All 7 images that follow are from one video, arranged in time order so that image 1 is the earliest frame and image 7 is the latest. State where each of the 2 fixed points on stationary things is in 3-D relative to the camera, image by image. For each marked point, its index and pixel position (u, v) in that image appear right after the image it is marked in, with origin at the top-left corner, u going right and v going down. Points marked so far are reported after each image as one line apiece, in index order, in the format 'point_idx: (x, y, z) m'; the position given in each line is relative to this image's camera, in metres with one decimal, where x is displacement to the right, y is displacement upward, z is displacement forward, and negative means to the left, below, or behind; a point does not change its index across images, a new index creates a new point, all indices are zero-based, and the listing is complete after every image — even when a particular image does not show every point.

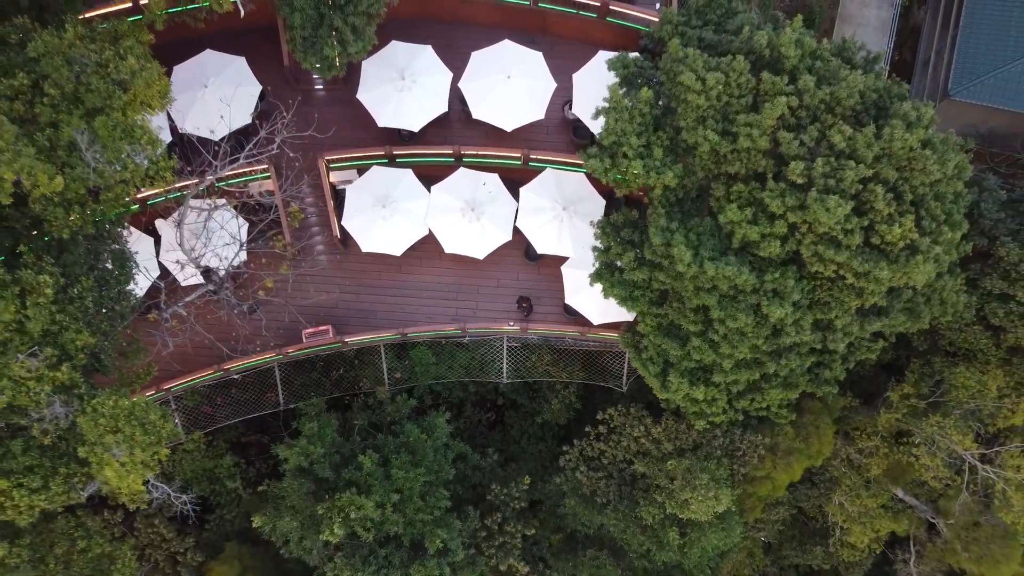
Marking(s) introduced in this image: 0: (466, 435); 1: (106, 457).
0: (-0.9, -2.9, +16.1) m
1: (-4.0, -1.7, +8.1) m
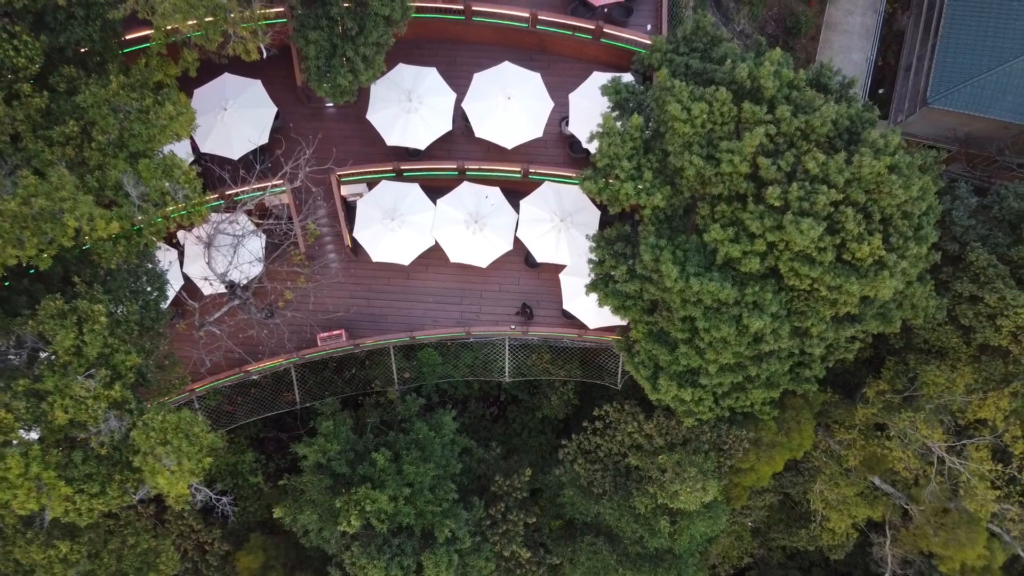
0: (-0.9, -3.0, +17.2) m
1: (-3.9, -2.0, +9.1) m
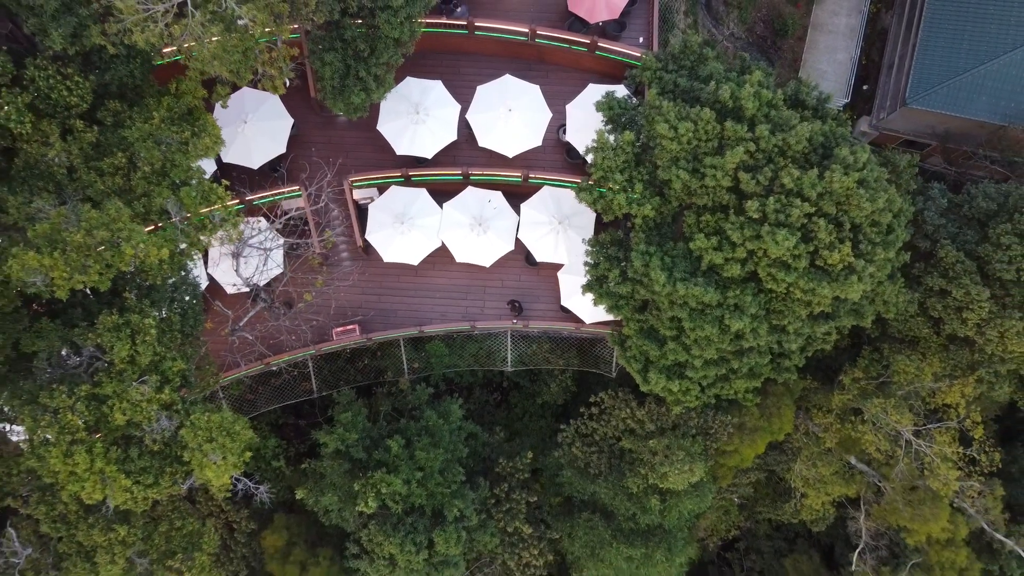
0: (-0.8, -2.8, +18.4) m
1: (-3.9, -2.2, +10.3) m
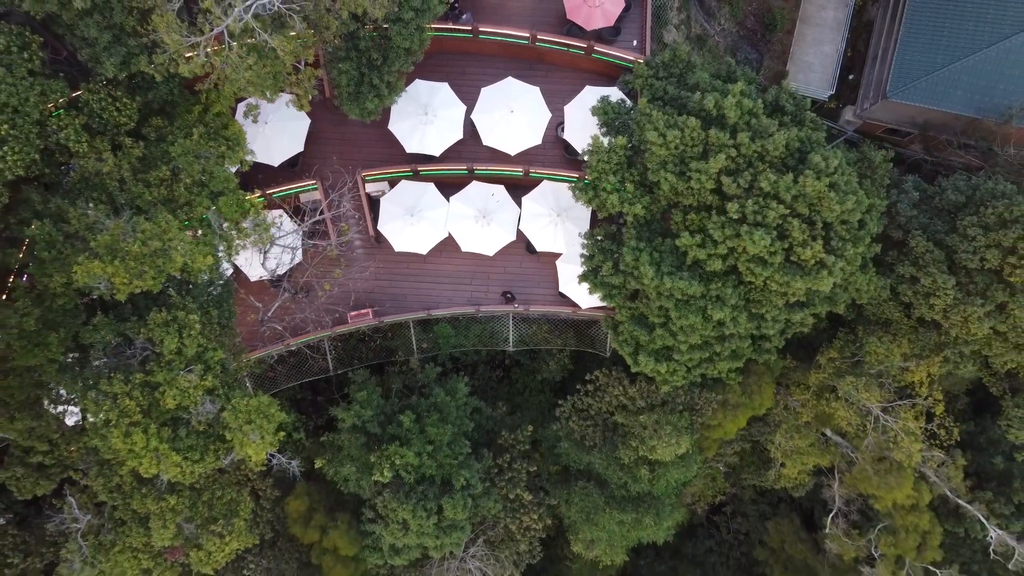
0: (-0.8, -2.5, +19.8) m
1: (-3.8, -2.2, +11.7) m
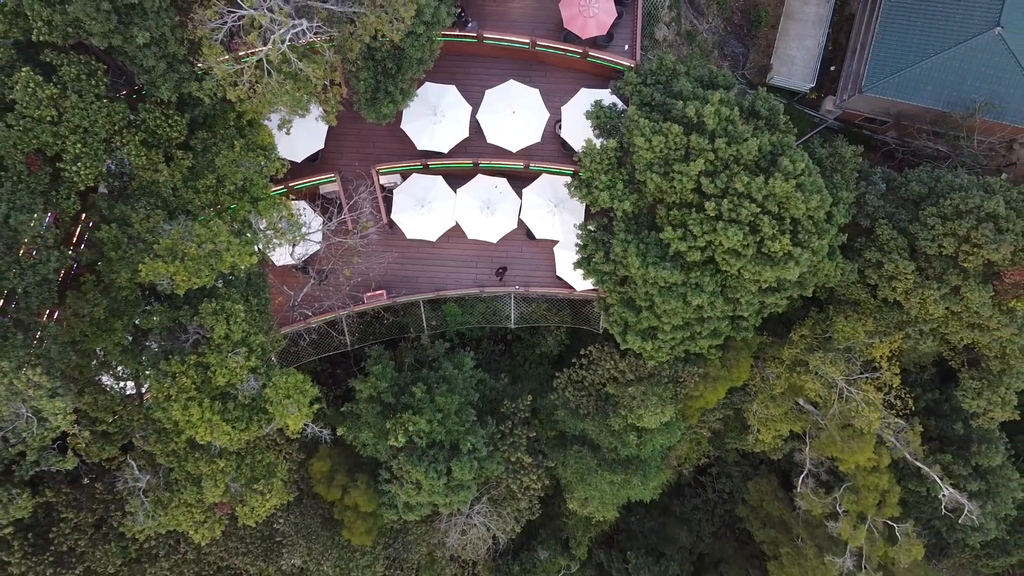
0: (-0.7, -2.0, +21.6) m
1: (-3.8, -2.1, +13.5) m
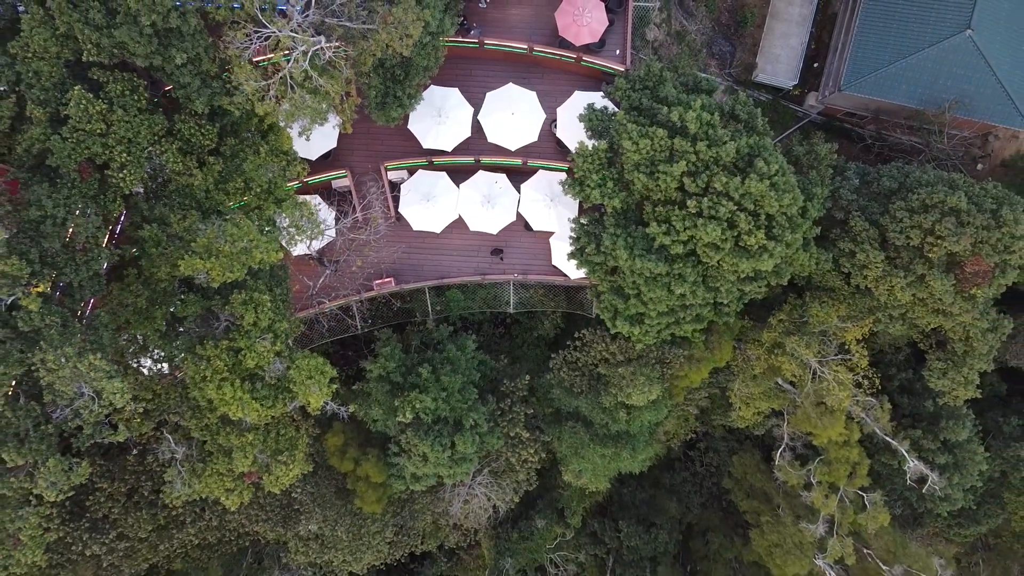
0: (-0.8, -1.6, +23.1) m
1: (-3.8, -1.9, +15.0) m
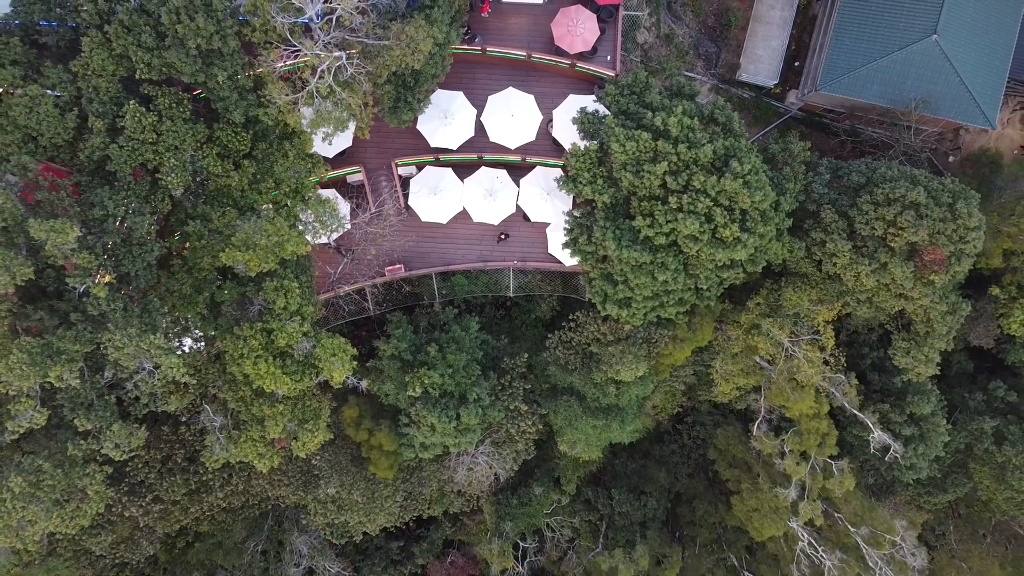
0: (-0.8, -1.1, +25.1) m
1: (-3.8, -1.7, +17.0) m
